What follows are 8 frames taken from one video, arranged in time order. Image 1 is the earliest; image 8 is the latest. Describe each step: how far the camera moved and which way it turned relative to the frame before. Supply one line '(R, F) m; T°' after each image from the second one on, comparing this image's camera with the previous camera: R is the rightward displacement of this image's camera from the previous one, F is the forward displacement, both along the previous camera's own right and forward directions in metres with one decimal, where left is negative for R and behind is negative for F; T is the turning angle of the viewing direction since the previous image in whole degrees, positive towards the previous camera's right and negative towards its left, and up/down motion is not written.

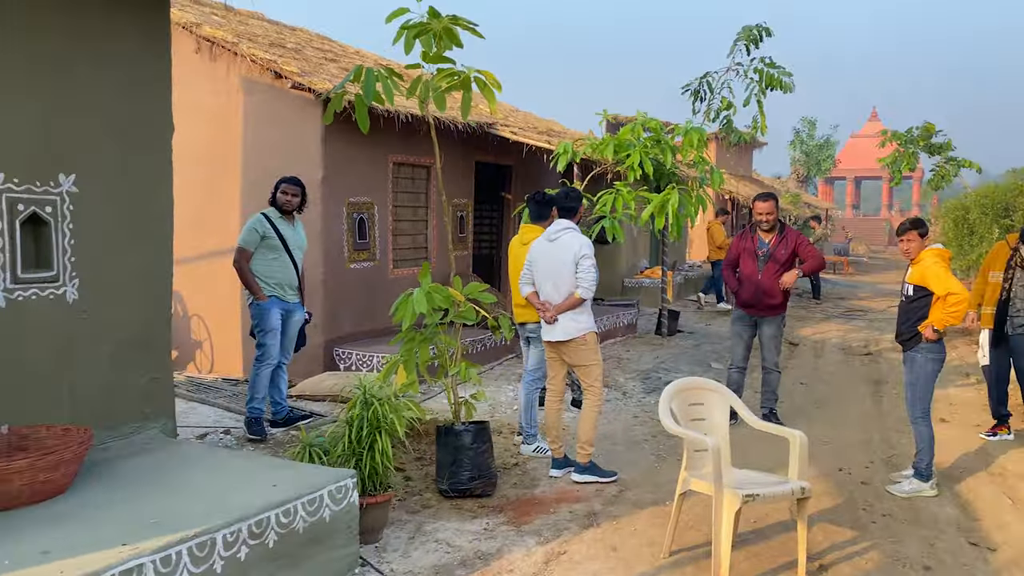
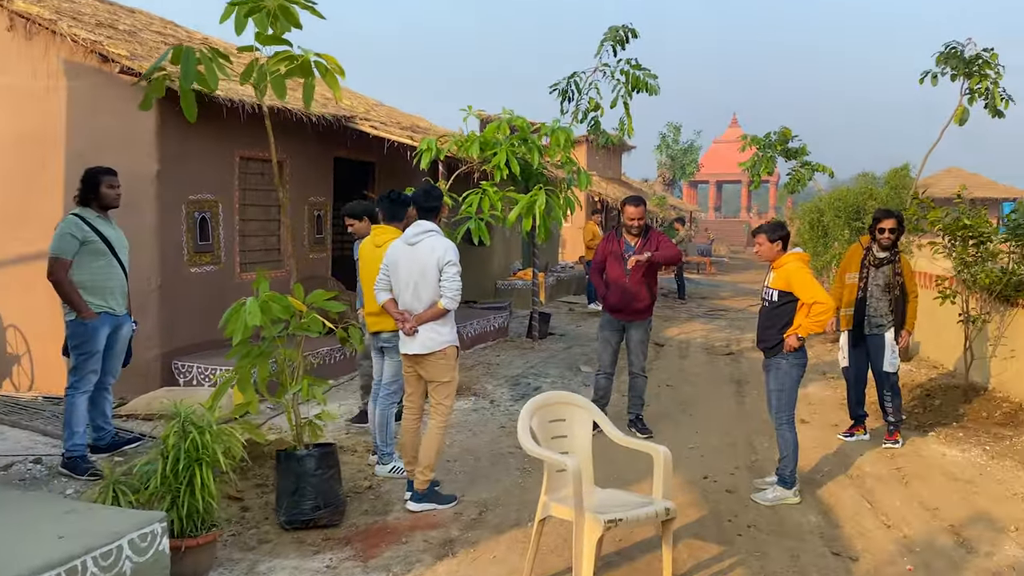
(+0.1, +0.3) m; +8°
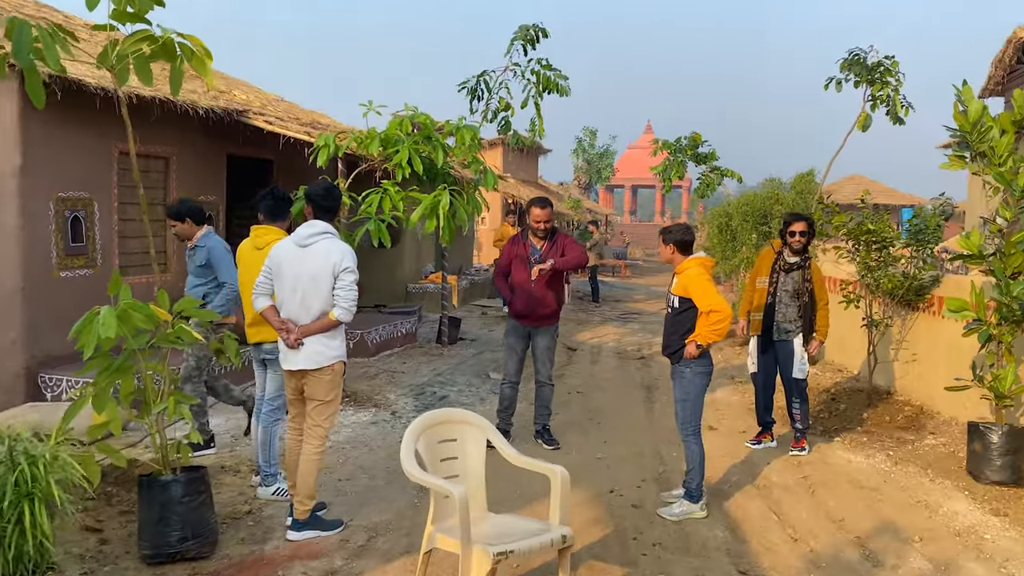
(+0.1, +0.3) m; +6°
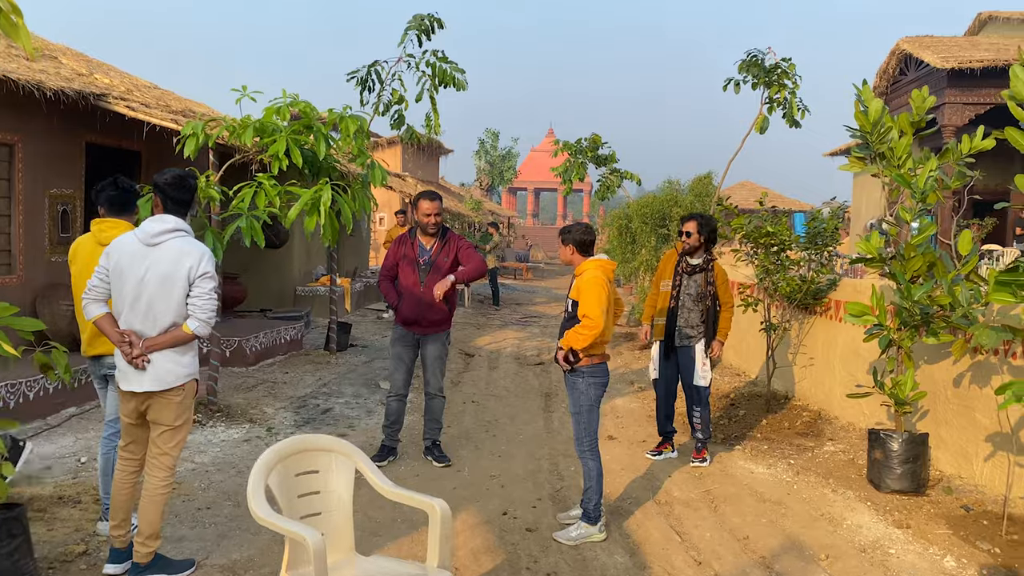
(+0.1, +0.4) m; +7°
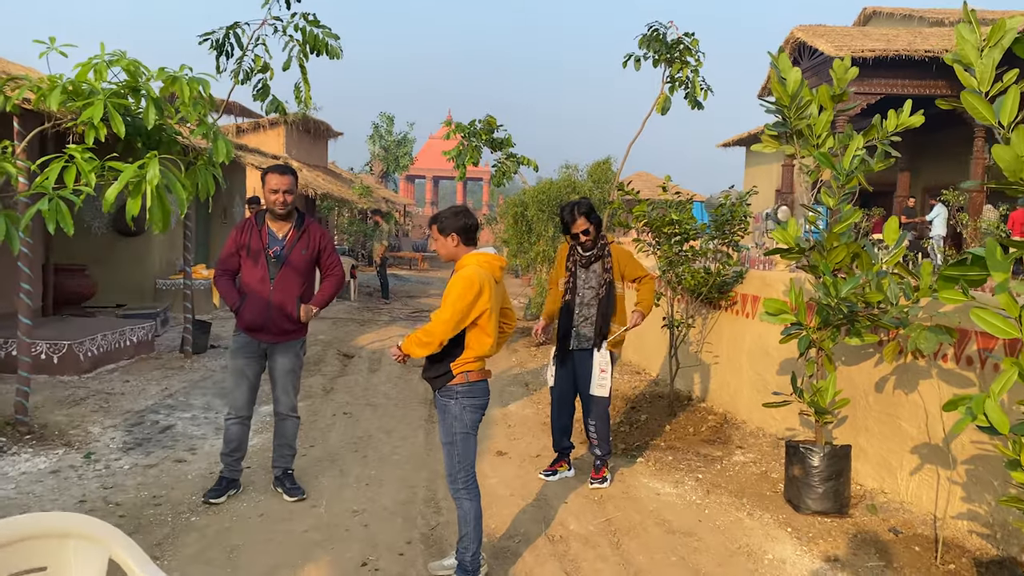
(+0.2, +0.8) m; +7°
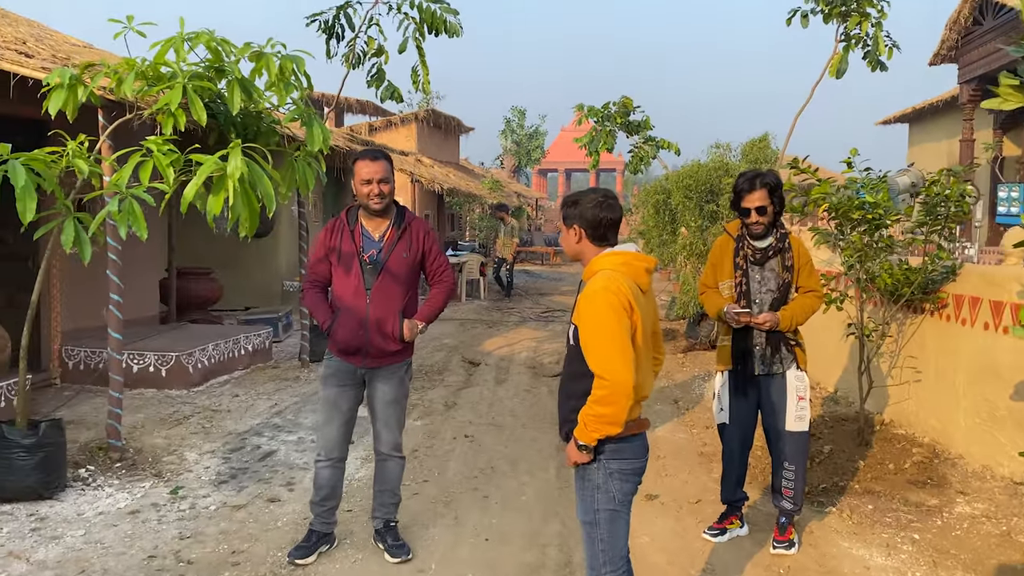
(-0.1, +0.9) m; -9°
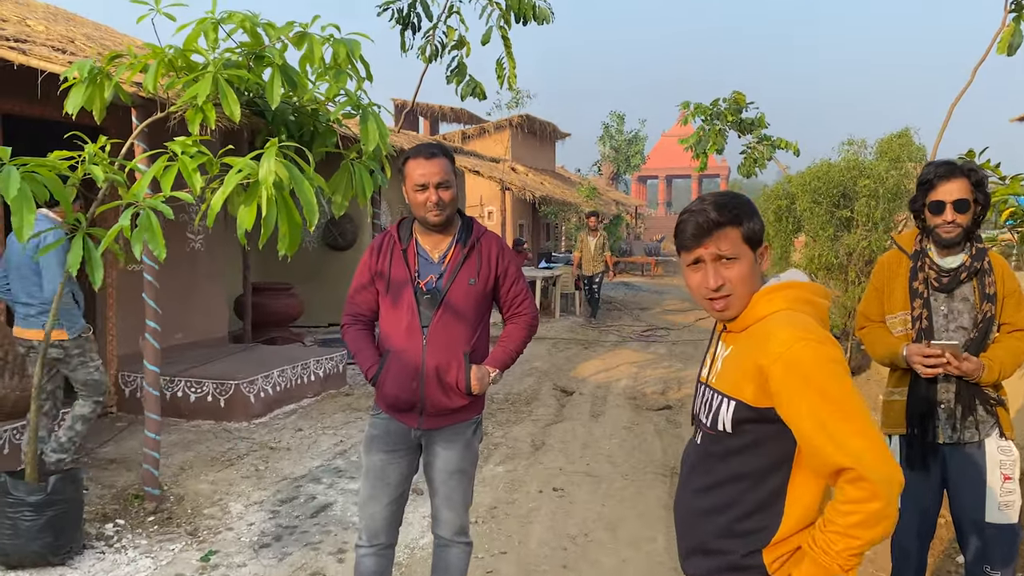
(0.0, +0.8) m; -7°
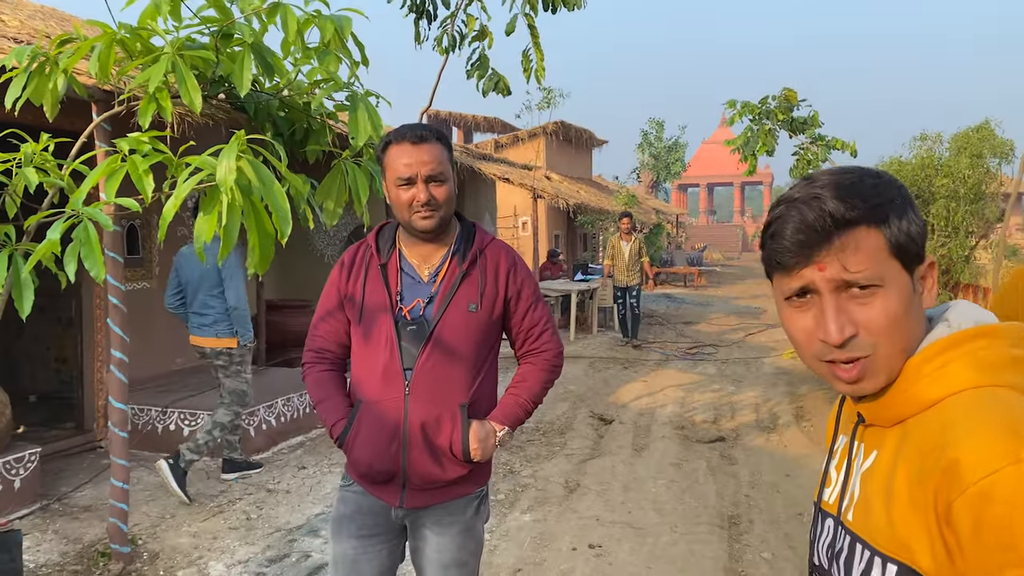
(+0.1, +0.6) m; -3°
